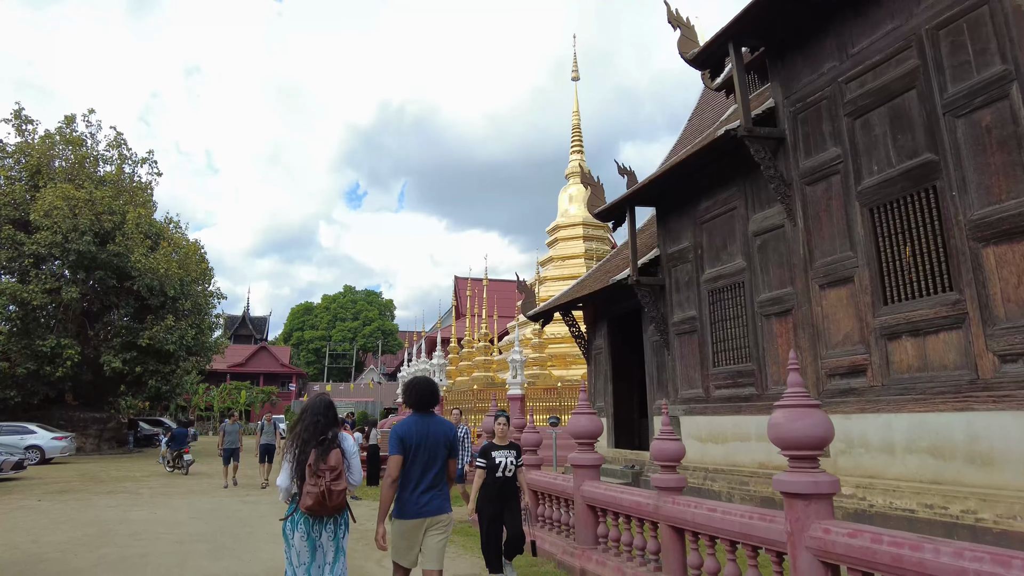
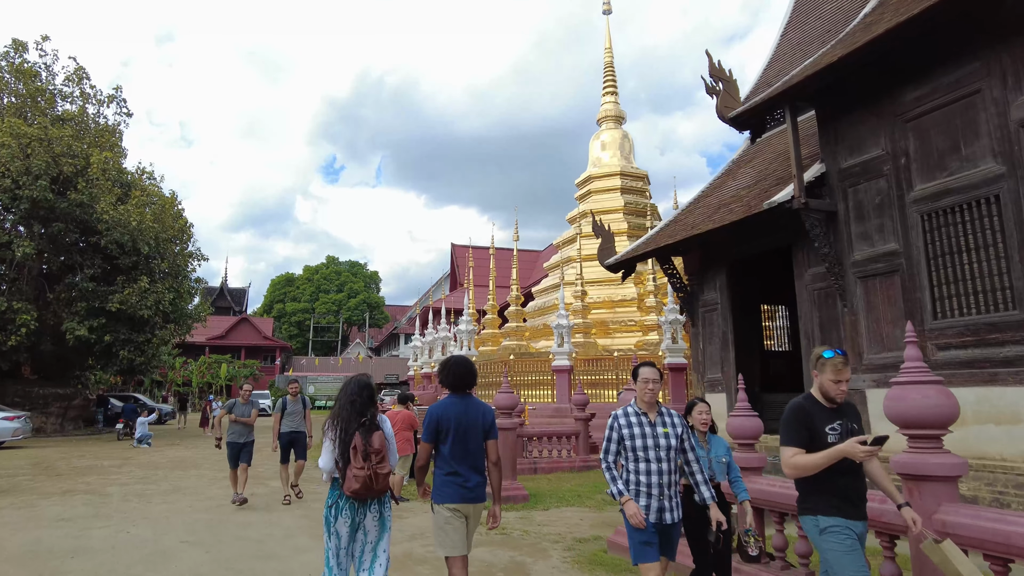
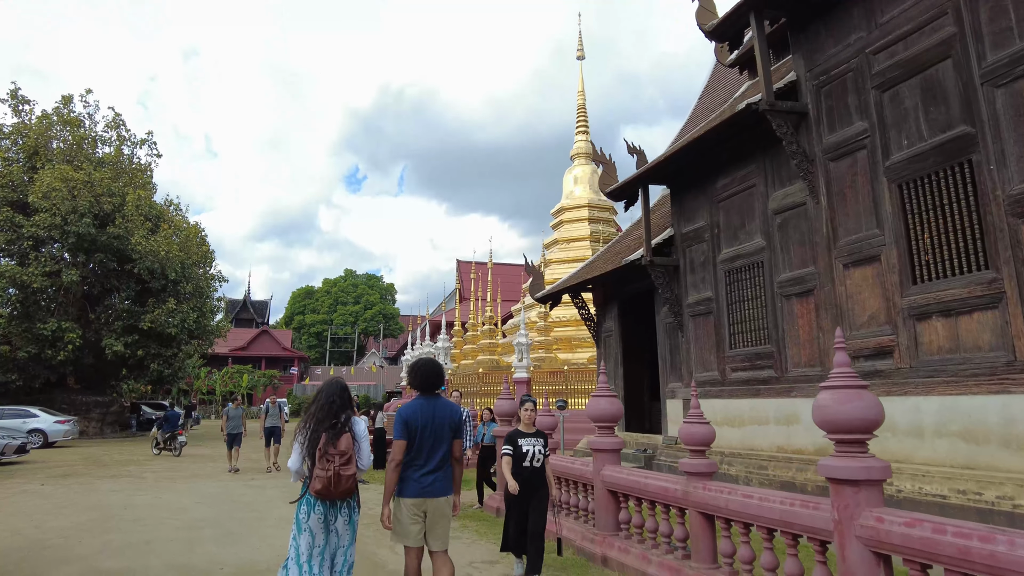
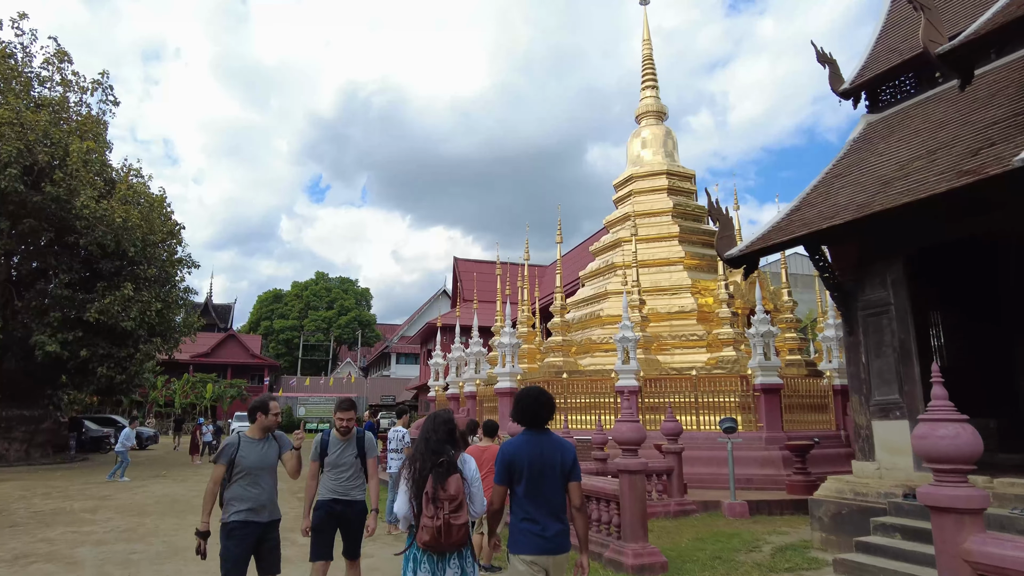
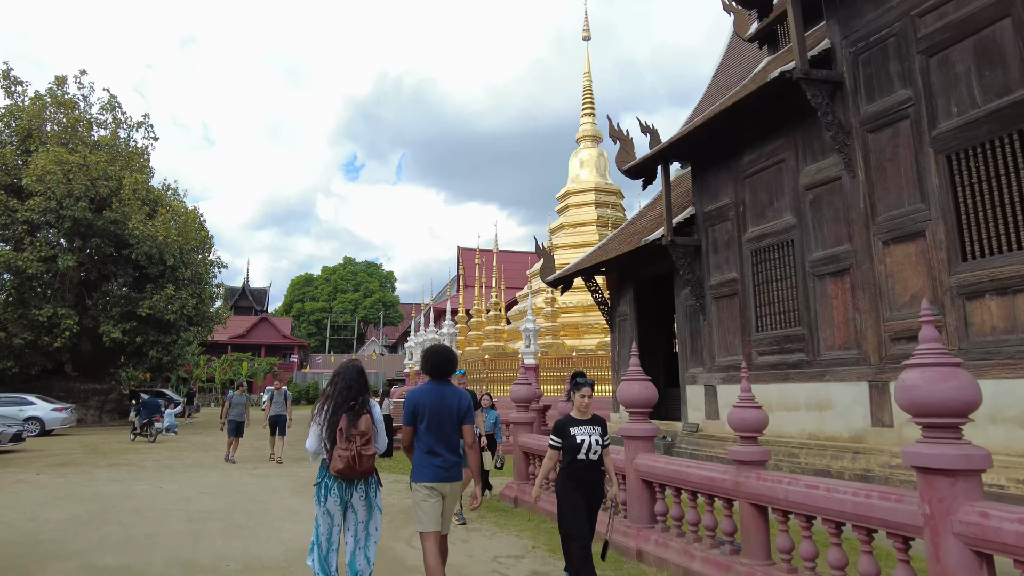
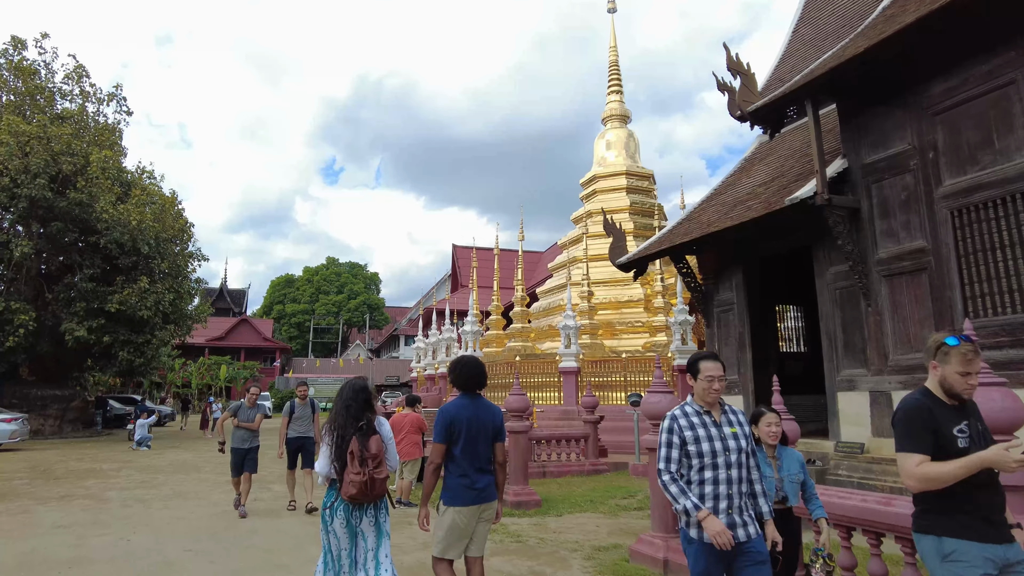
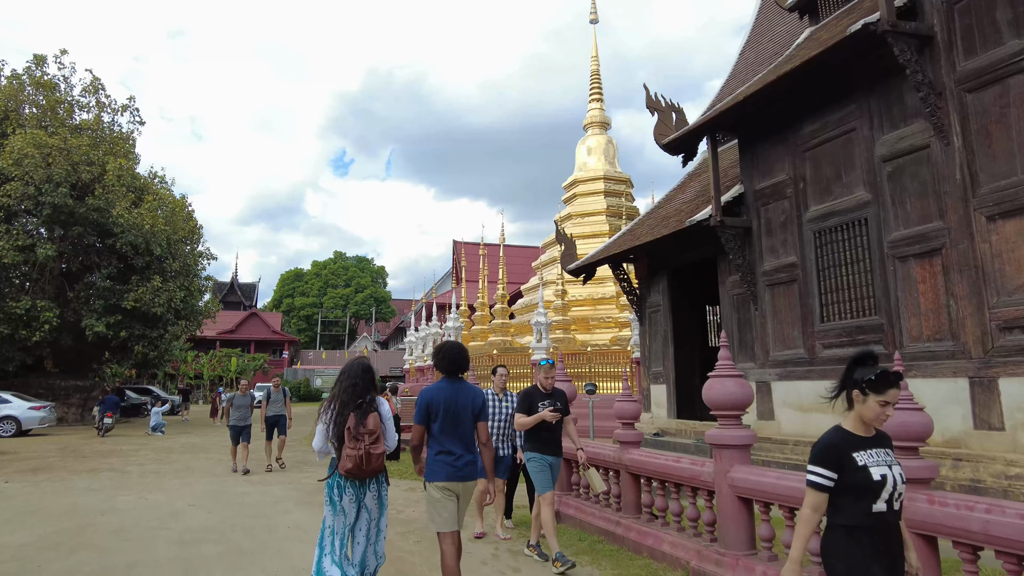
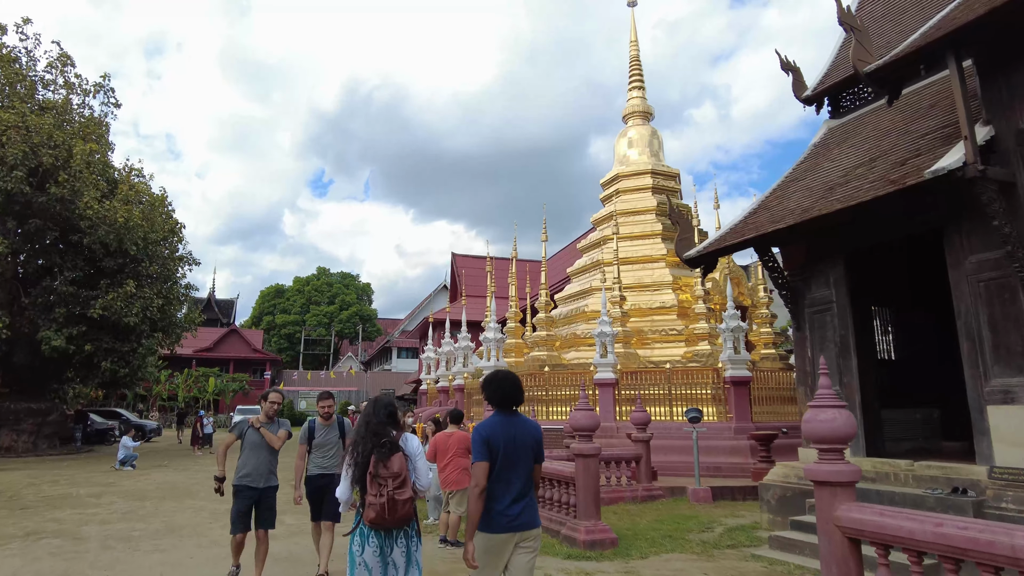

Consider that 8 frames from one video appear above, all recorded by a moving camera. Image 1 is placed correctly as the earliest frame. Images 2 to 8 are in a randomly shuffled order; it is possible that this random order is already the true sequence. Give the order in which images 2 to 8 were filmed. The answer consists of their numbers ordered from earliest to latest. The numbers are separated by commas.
3, 5, 7, 2, 6, 8, 4
